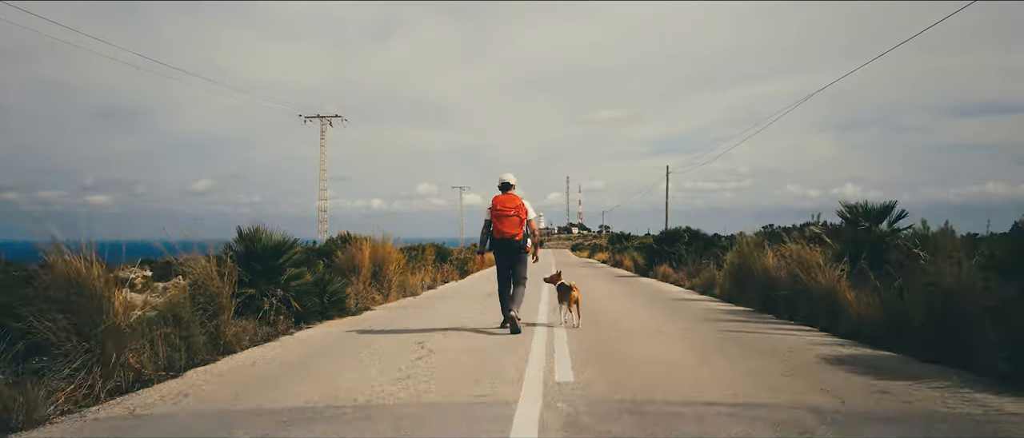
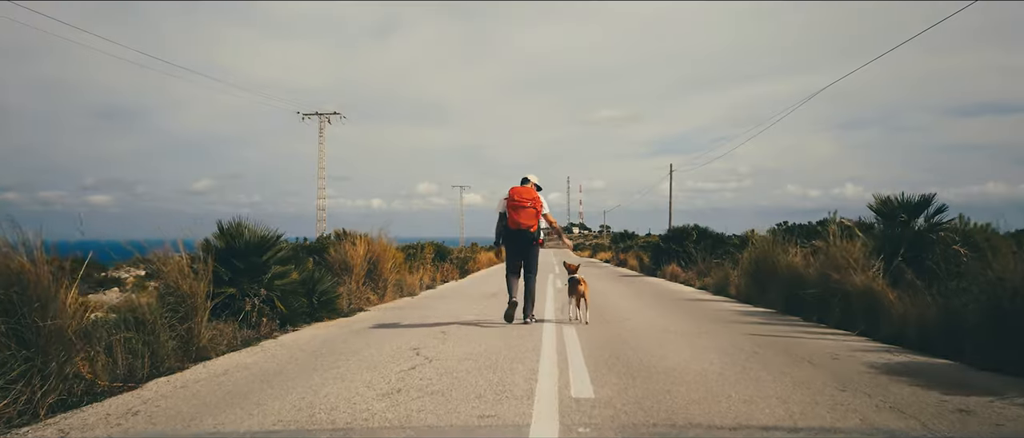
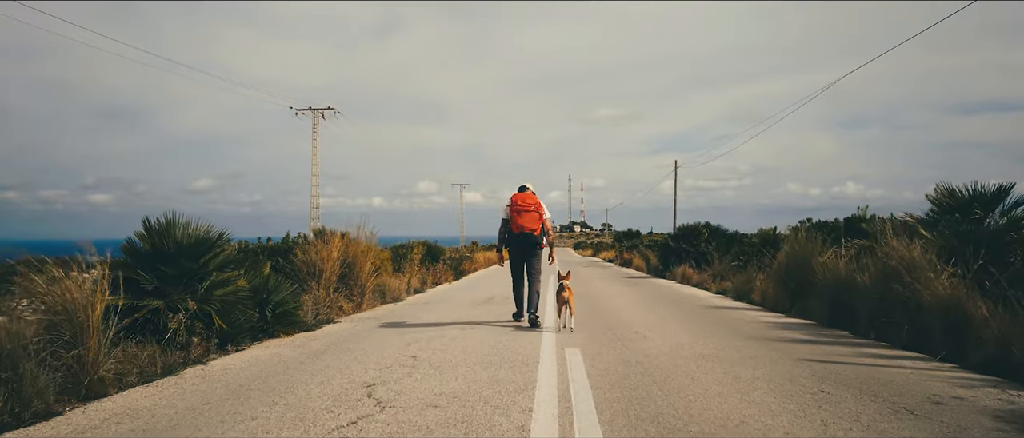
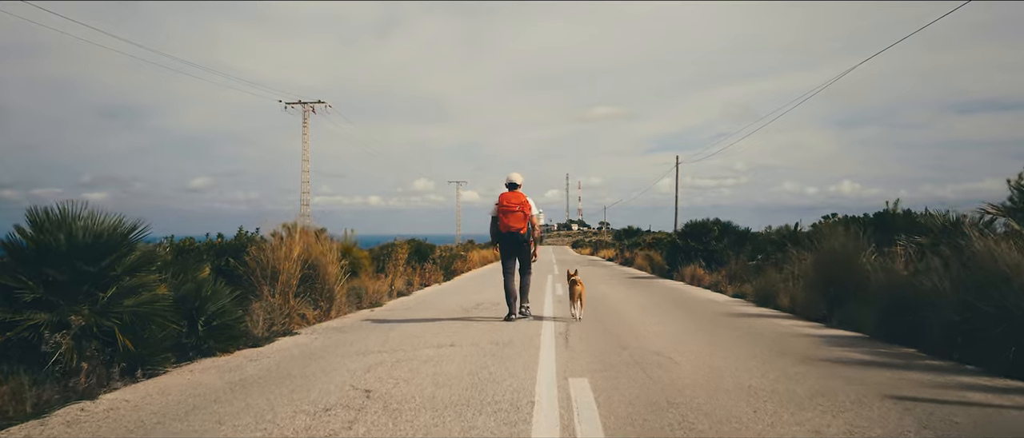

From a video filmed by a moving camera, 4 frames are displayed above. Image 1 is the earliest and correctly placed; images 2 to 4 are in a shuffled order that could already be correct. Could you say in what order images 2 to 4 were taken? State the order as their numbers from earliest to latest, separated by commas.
2, 3, 4
